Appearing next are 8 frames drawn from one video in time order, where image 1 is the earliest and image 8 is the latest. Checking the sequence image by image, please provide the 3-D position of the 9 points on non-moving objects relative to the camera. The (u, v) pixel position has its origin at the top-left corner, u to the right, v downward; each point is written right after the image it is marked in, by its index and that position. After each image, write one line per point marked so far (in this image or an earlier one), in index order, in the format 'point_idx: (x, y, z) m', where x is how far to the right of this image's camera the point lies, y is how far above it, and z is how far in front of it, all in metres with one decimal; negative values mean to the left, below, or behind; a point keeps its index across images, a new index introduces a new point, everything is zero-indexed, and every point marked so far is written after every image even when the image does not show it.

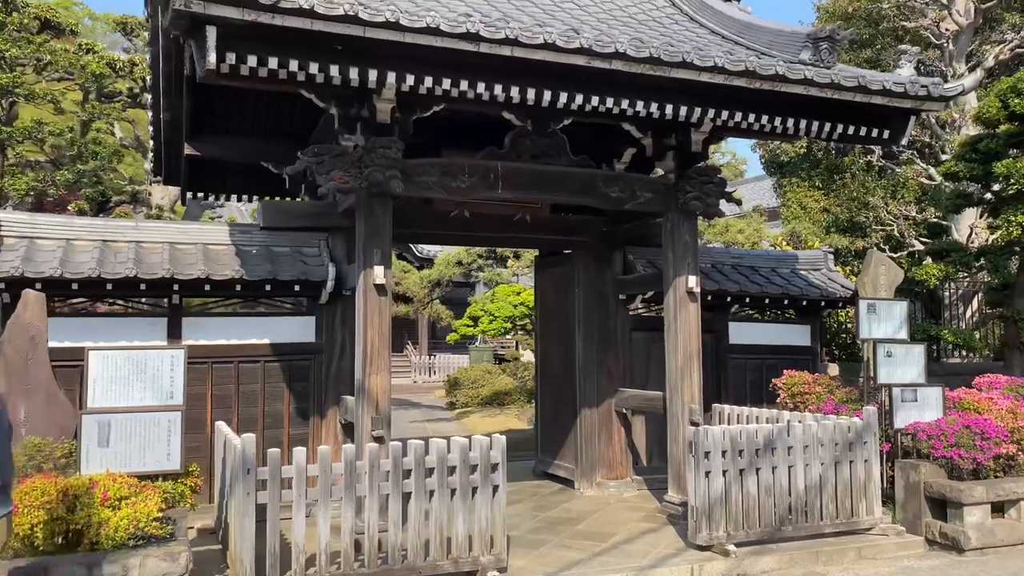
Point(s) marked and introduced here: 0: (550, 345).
0: (+0.4, -0.5, +7.8) m
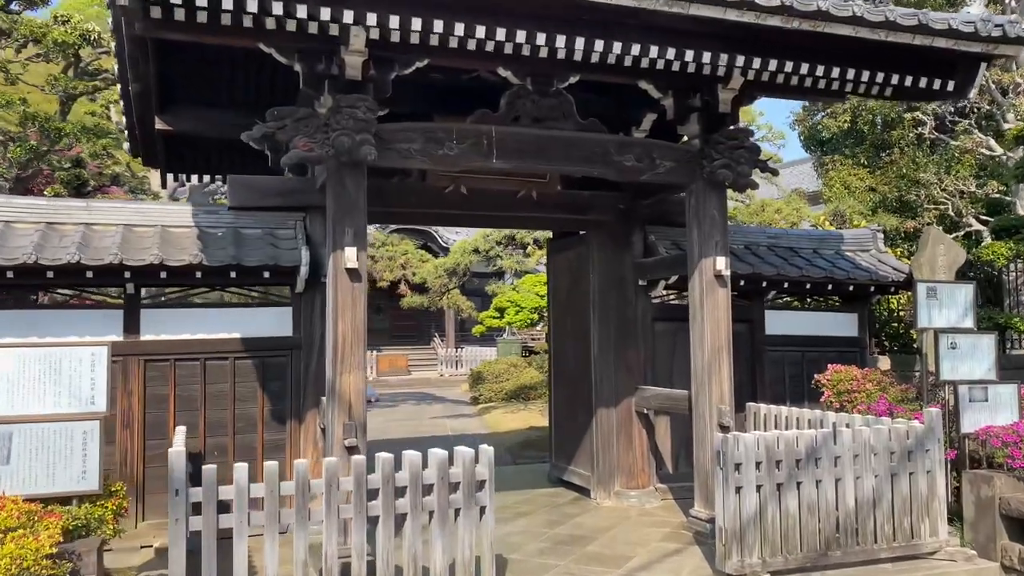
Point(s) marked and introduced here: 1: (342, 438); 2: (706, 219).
0: (+0.4, -0.4, +7.0) m
1: (-0.9, -0.8, +4.5) m
2: (+1.2, +0.4, +5.4) m
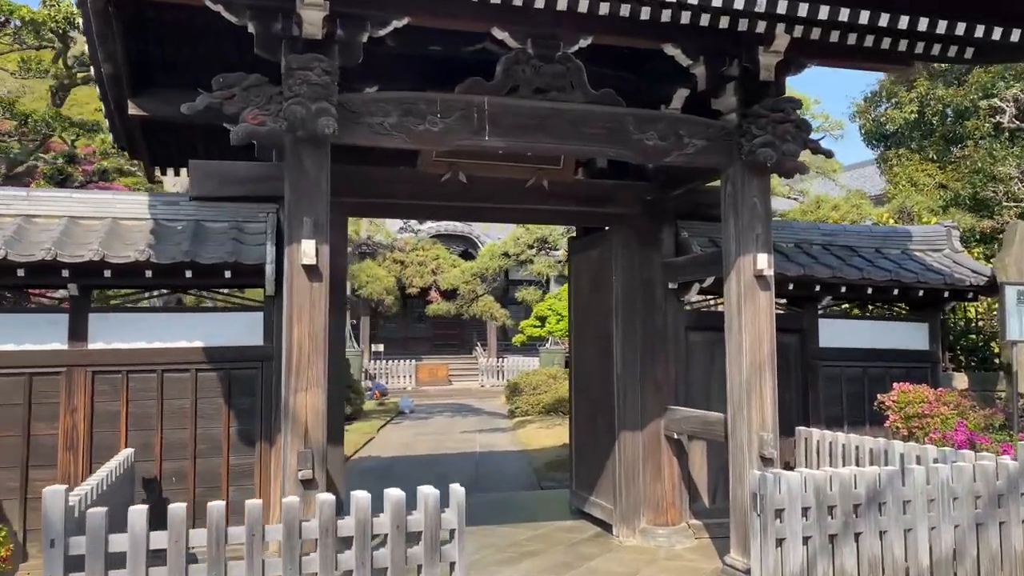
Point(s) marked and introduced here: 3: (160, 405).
0: (+0.5, -0.4, +6.2) m
1: (-1.0, -0.8, +3.8) m
2: (+1.2, +0.4, +4.5) m
3: (-2.0, -0.7, +4.8) m
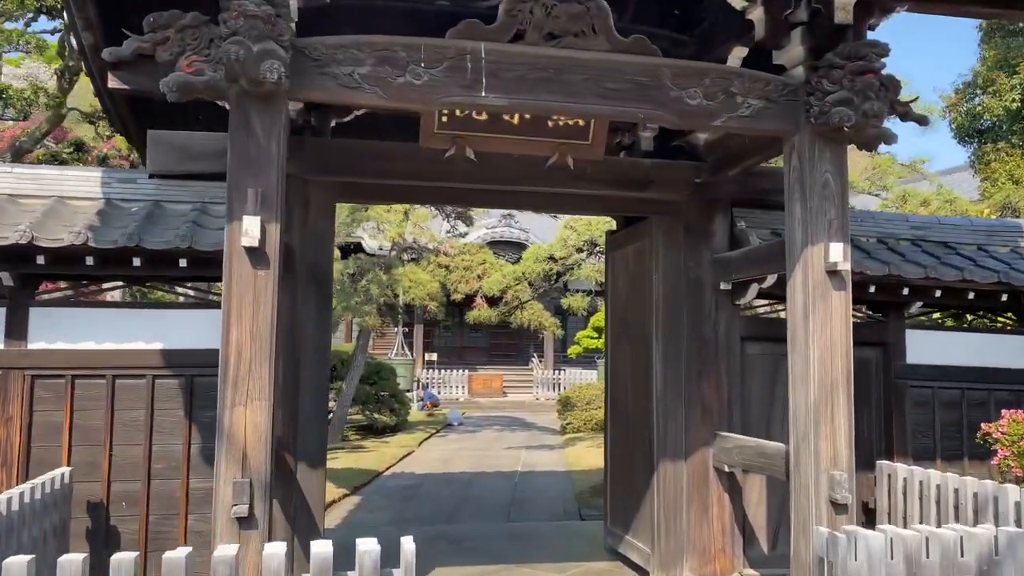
0: (+0.7, -0.4, +5.3) m
1: (-1.0, -0.8, +3.0) m
2: (+1.3, +0.4, +3.6) m
3: (-1.9, -0.6, +4.1) m
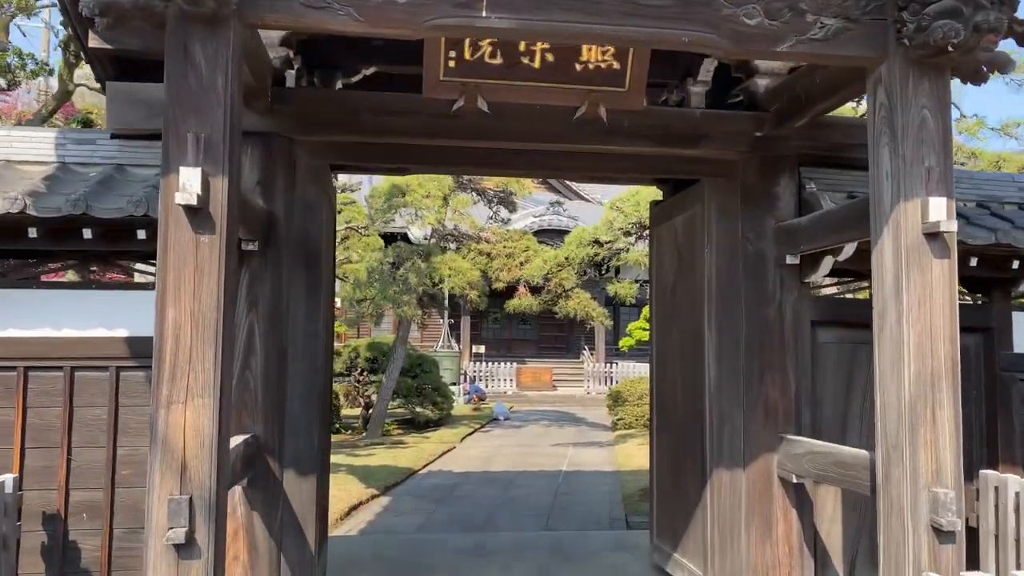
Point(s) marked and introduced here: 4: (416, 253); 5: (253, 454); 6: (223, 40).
0: (+0.8, -0.3, +4.5) m
1: (-1.0, -0.7, +2.4) m
2: (+1.3, +0.5, +2.8) m
3: (-1.8, -0.5, +3.5) m
4: (-1.4, +0.5, +12.8) m
5: (-1.0, -0.7, +3.4) m
6: (-0.9, +0.7, +2.5) m
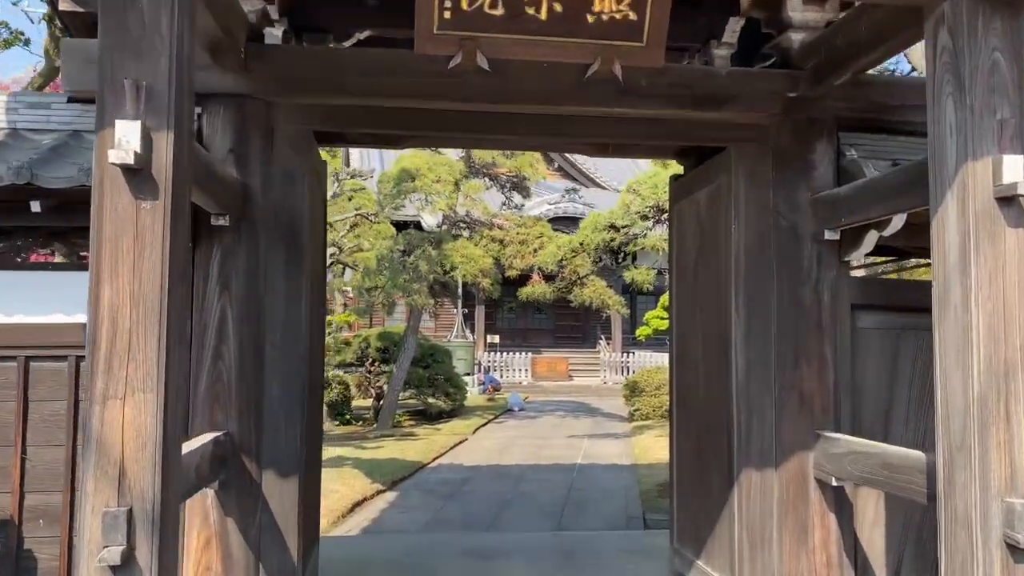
0: (+0.9, -0.2, +4.1) m
1: (-1.0, -0.6, +2.0) m
2: (+1.3, +0.6, +2.4) m
3: (-1.8, -0.5, +3.2) m
4: (-1.3, +0.7, +12.5) m
5: (-1.0, -0.6, +3.0) m
6: (-0.9, +0.8, +2.1) m
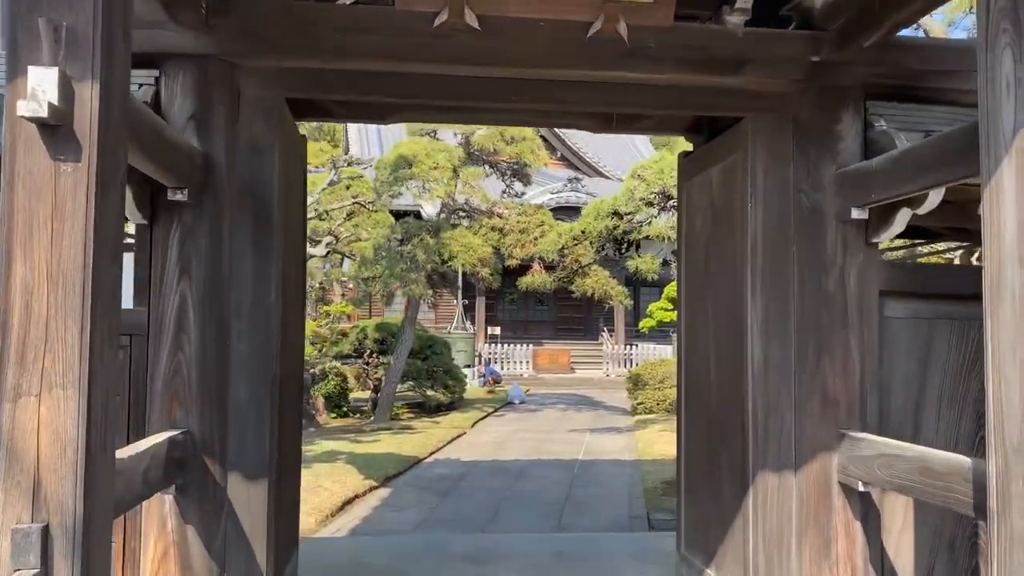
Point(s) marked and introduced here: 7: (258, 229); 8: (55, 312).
0: (+0.8, -0.2, +3.8) m
1: (-1.0, -0.6, +1.7) m
2: (+1.3, +0.6, +2.1) m
3: (-1.8, -0.4, +2.9) m
4: (-1.2, +0.8, +12.2) m
5: (-1.1, -0.5, +2.7) m
6: (-0.9, +0.8, +1.8) m
7: (-0.9, +0.2, +3.0) m
8: (-0.9, -0.1, +1.8) m
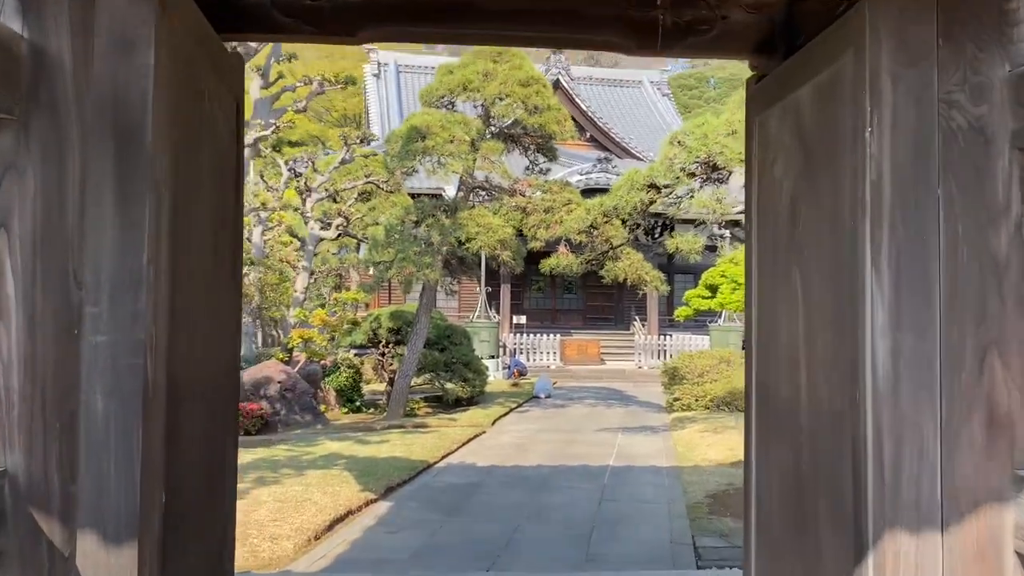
0: (+0.9, -0.1, +2.7) m
1: (-1.1, -0.5, +0.7) m
2: (+1.2, +0.7, +1.0) m
3: (-1.8, -0.3, +1.9) m
4: (-0.9, +1.0, +11.1) m
5: (-1.1, -0.5, +1.7) m
6: (-0.9, +0.9, +0.8) m
7: (-0.9, +0.3, +2.0) m
8: (-1.0, 0.0, +0.8) m
